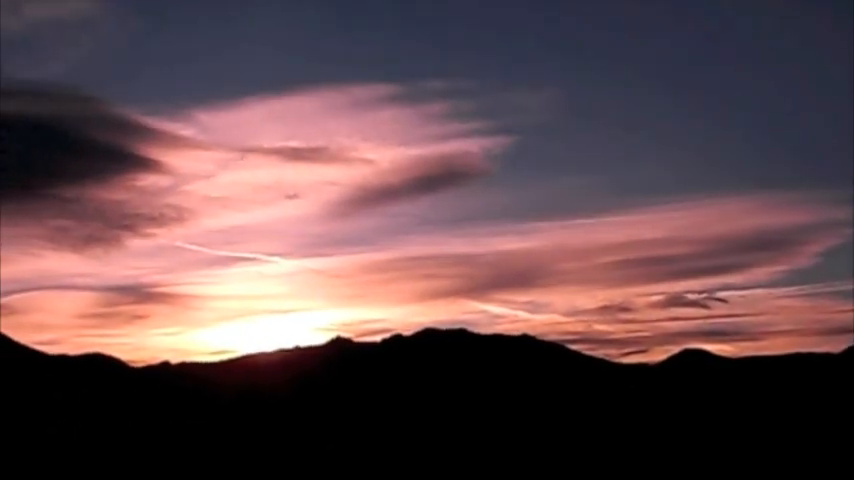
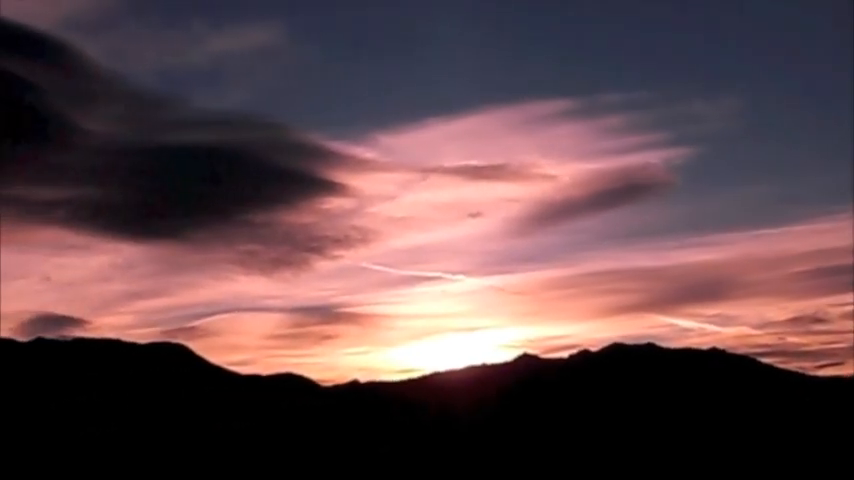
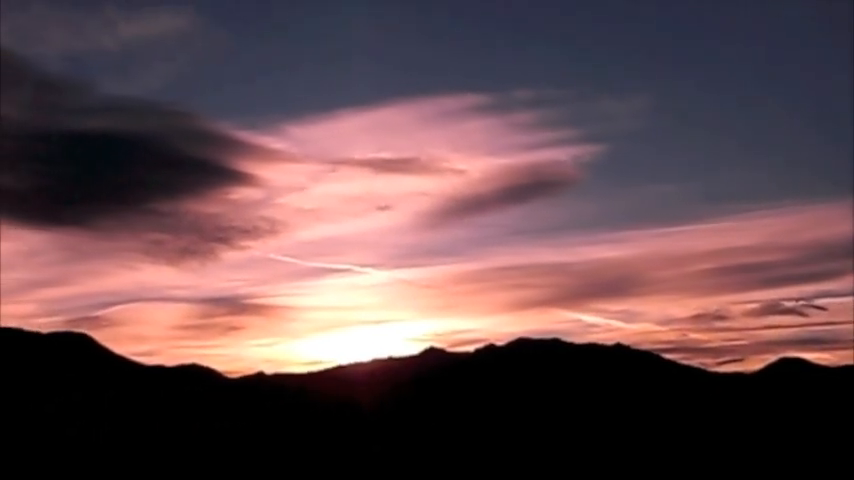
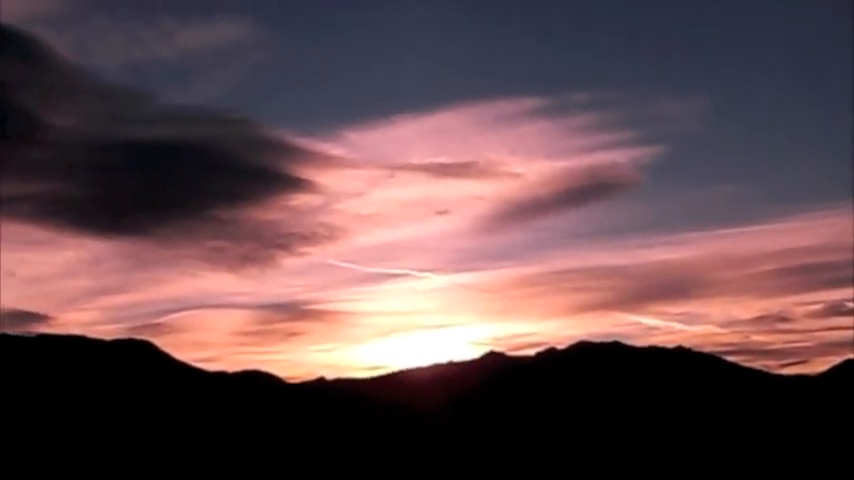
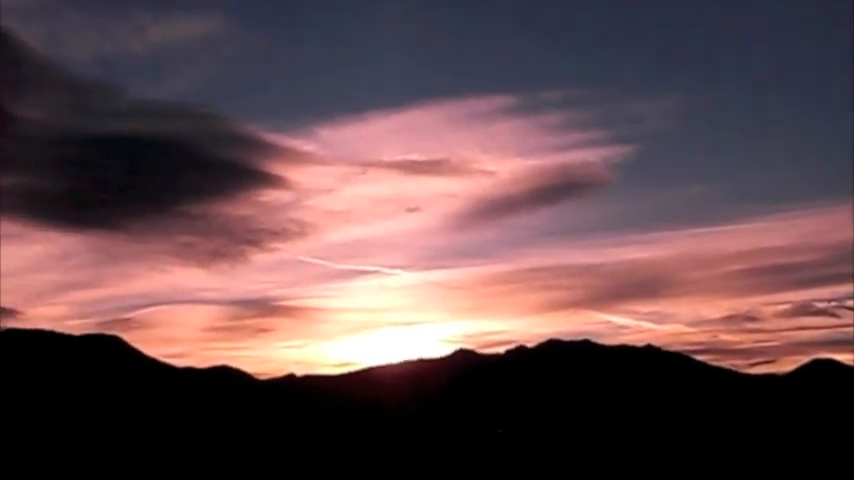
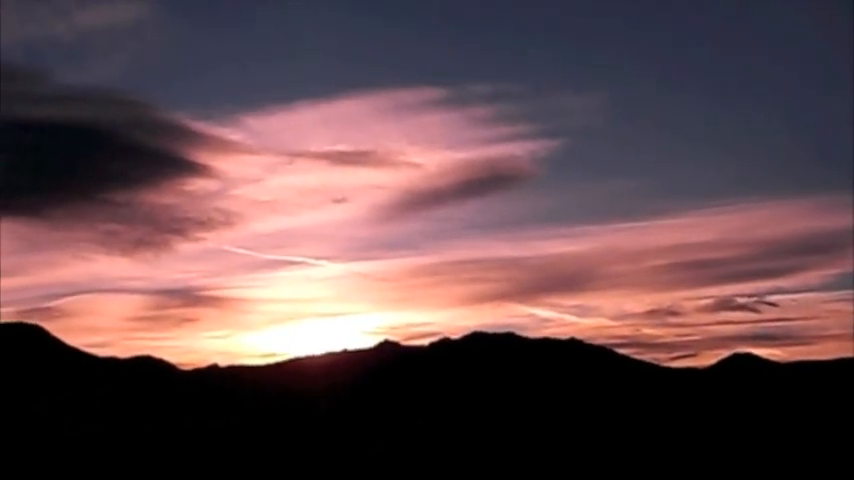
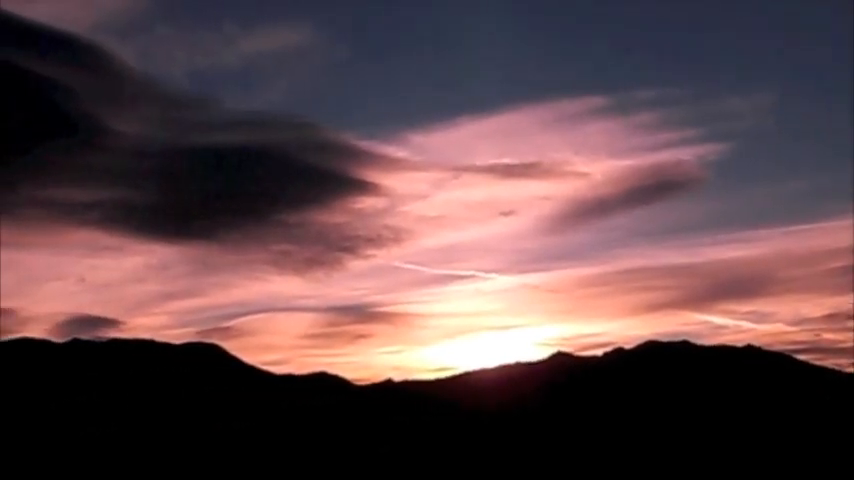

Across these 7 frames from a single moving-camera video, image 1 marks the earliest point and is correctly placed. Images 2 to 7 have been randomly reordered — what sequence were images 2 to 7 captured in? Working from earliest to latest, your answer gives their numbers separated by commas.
6, 3, 5, 4, 2, 7
